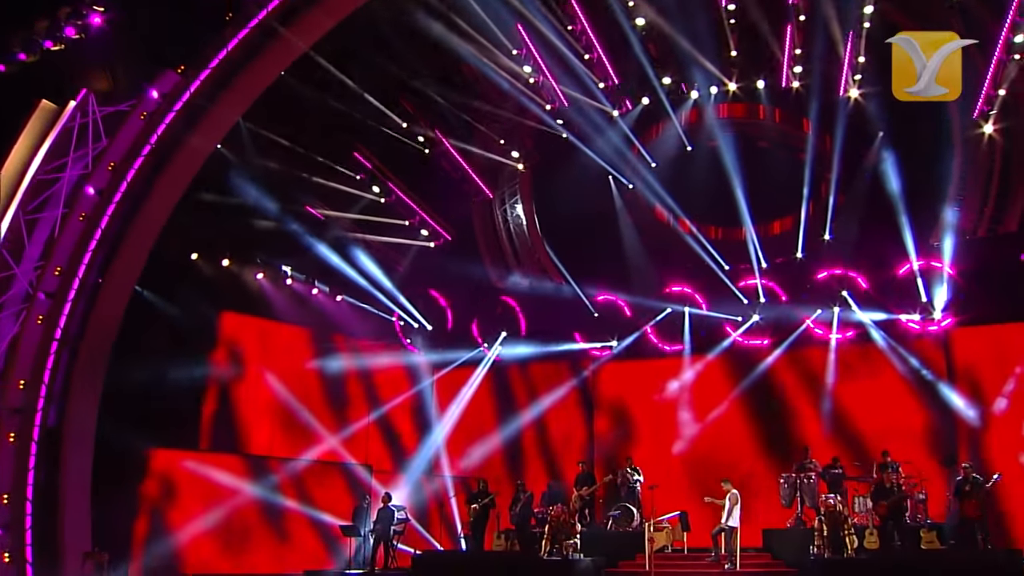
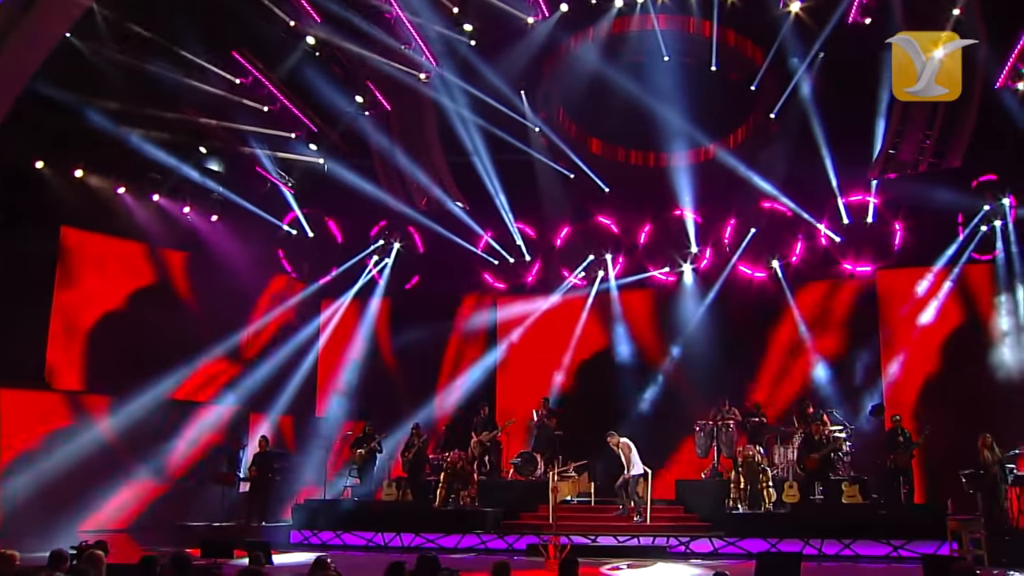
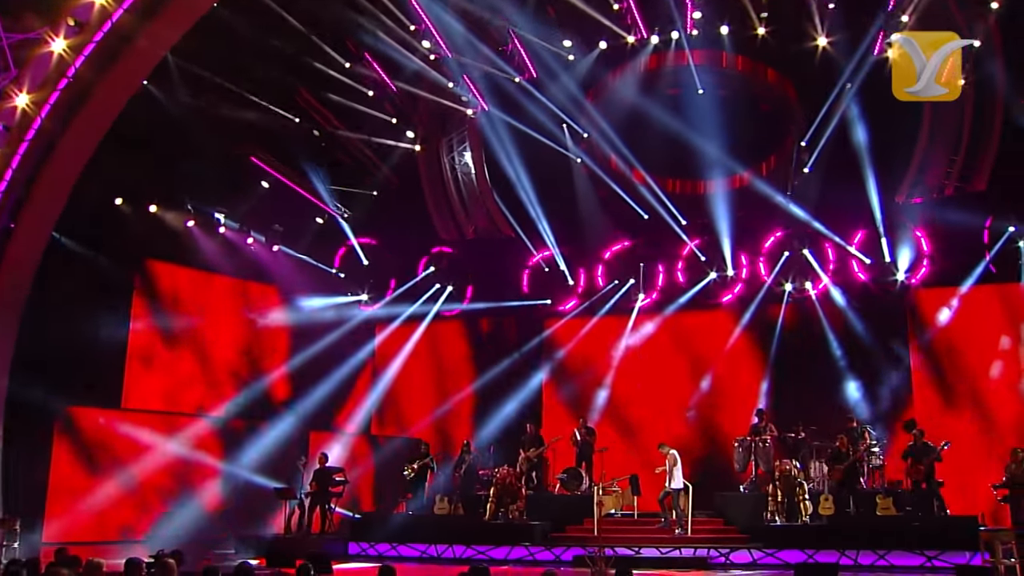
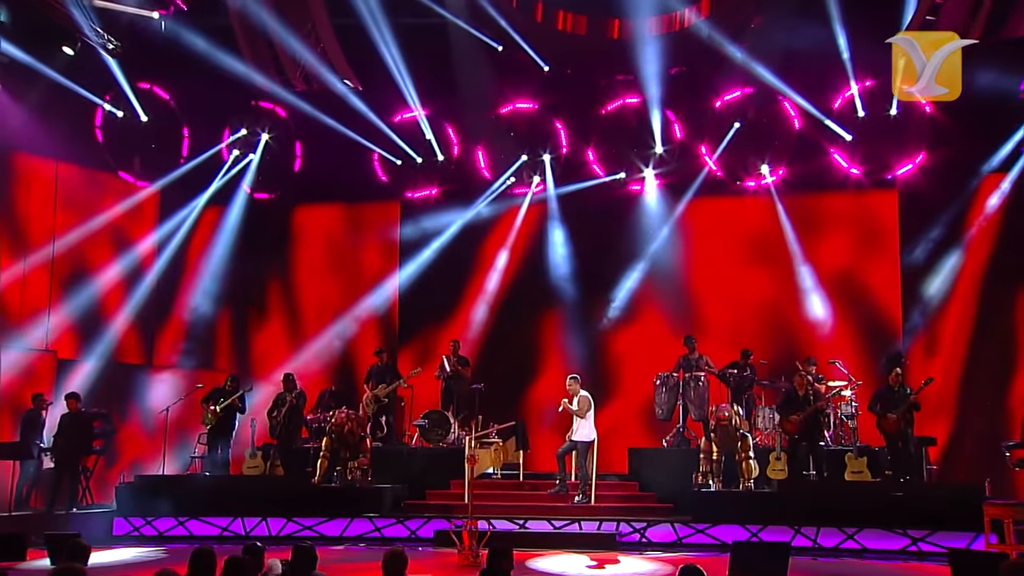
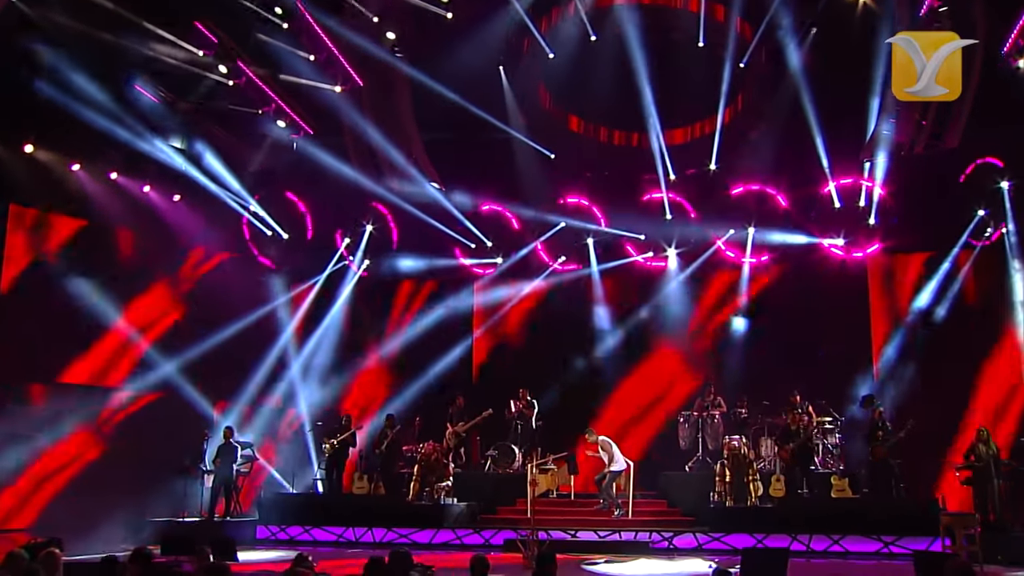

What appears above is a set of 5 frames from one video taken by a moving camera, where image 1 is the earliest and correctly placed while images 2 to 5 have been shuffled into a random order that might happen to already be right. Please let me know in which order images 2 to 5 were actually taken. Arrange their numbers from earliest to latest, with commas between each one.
3, 2, 5, 4
